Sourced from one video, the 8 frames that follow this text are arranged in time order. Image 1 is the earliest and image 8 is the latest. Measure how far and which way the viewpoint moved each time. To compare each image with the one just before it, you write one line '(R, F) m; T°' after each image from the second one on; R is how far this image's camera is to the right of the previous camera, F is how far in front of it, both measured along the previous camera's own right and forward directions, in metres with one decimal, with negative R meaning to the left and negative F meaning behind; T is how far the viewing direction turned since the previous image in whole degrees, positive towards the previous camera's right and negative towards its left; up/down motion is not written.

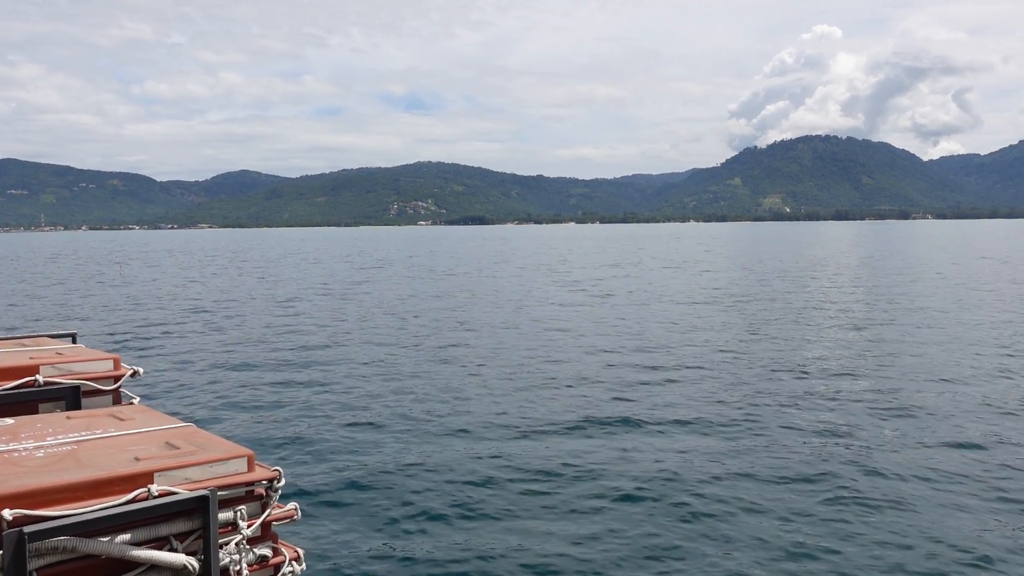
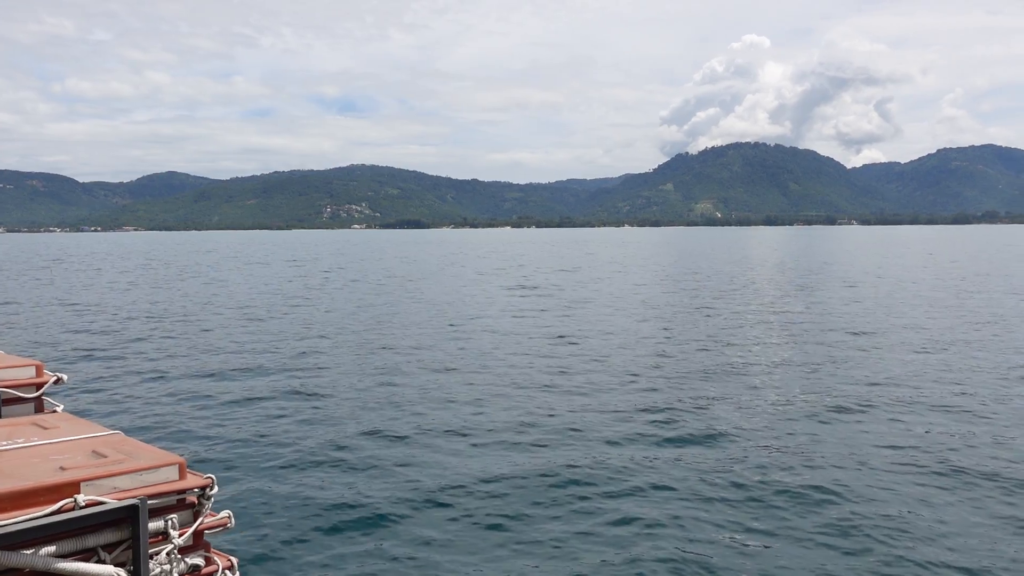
(0.0, 0.0) m; +4°
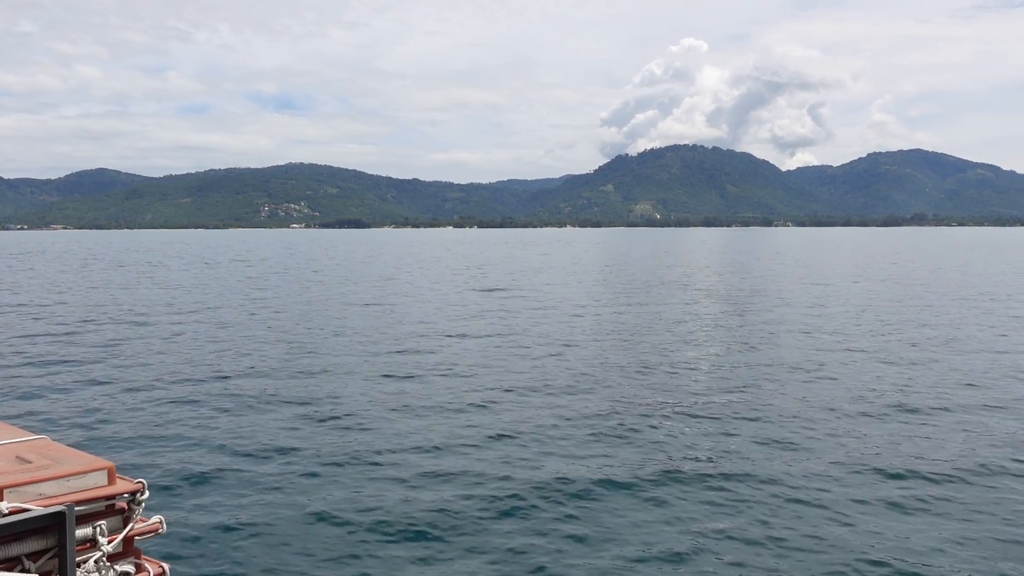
(0.0, 0.0) m; +4°
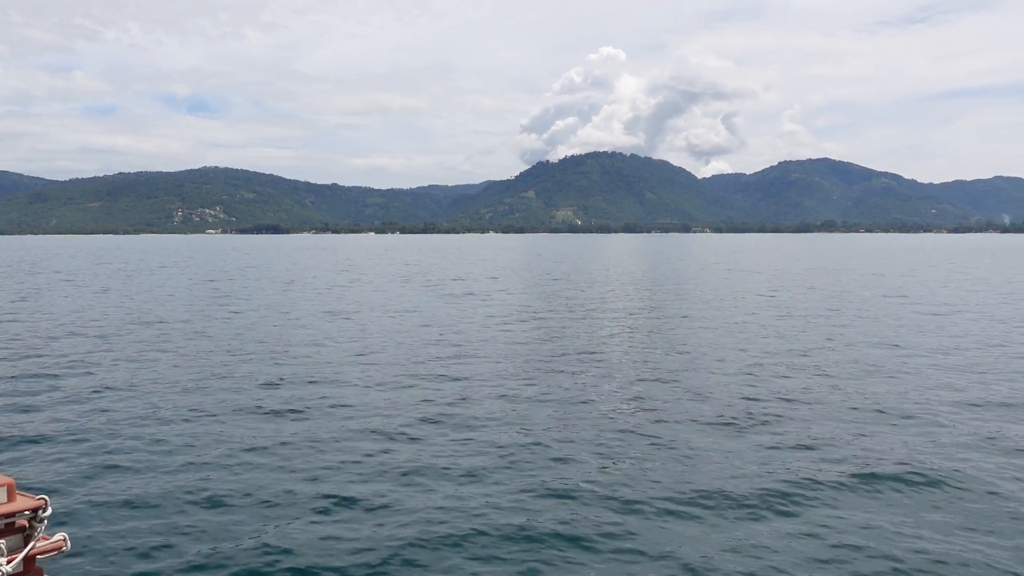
(-6.6, +0.8) m; +5°
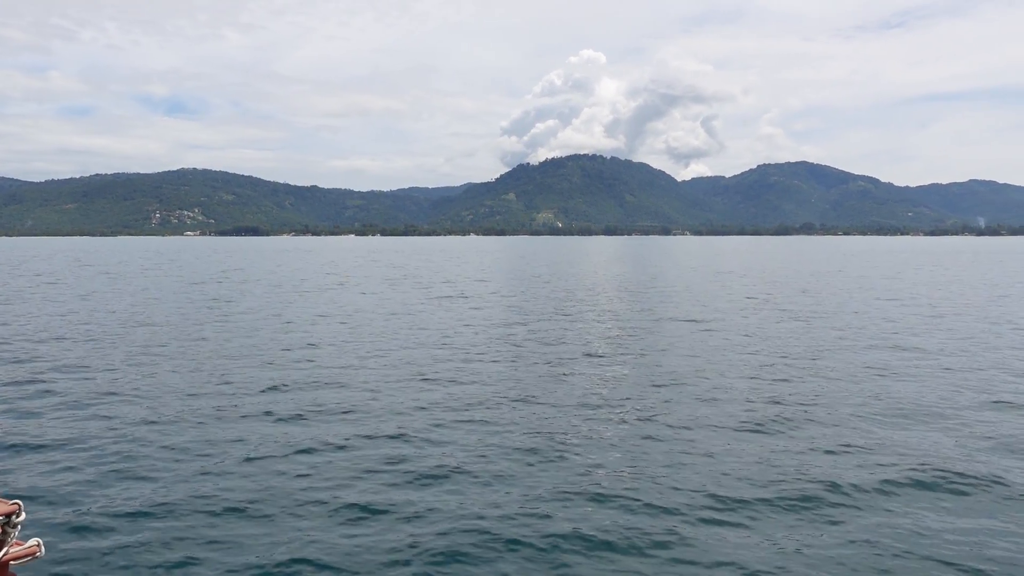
(+0.5, -0.4) m; +1°
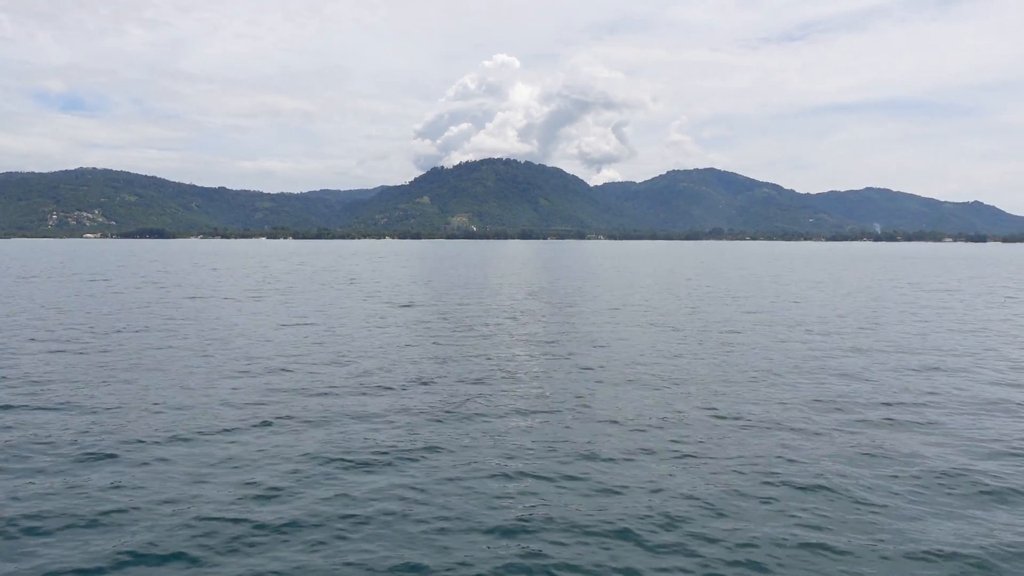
(-9.4, +2.0) m; +5°
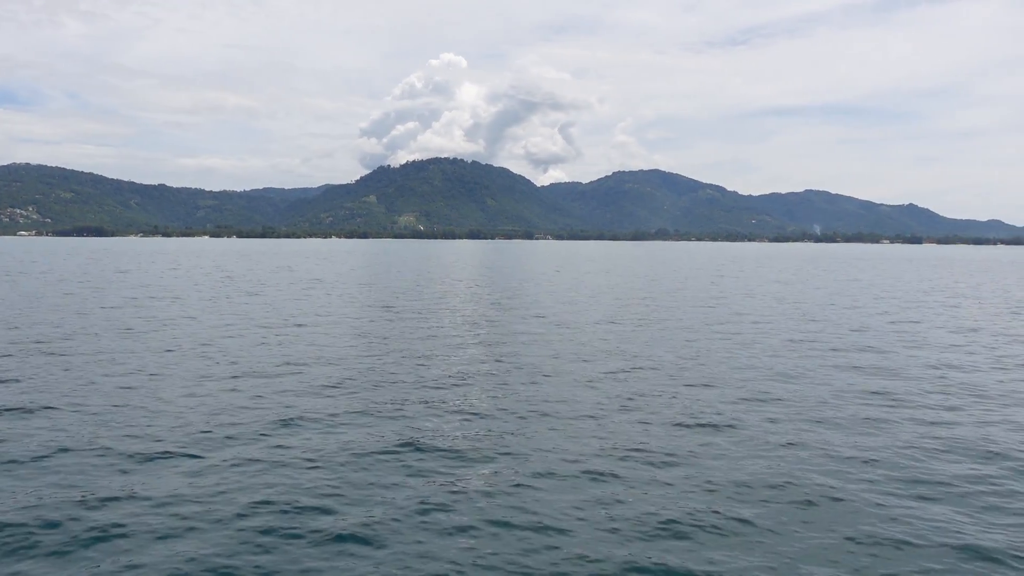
(+6.9, -2.9) m; +3°
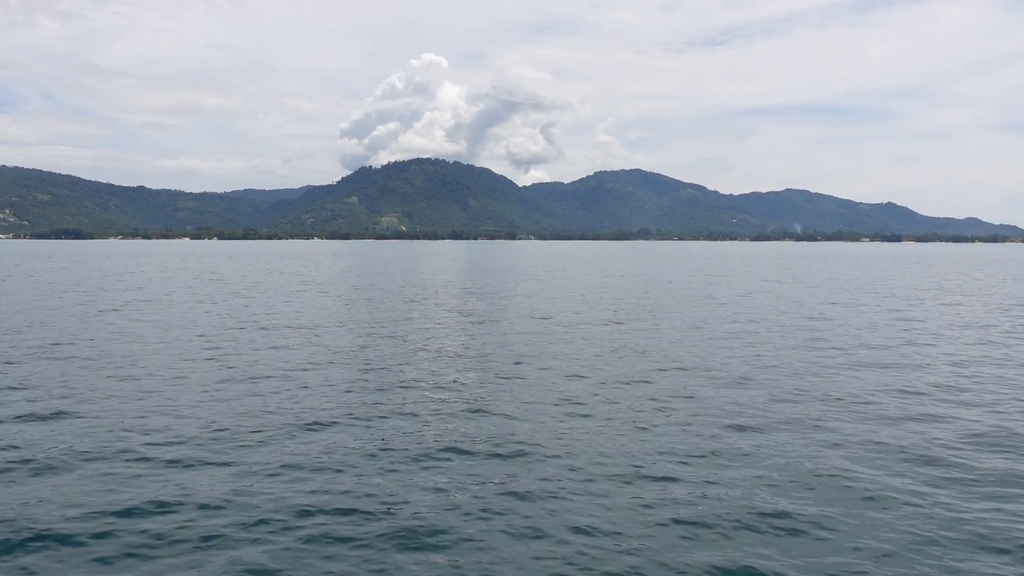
(+2.7, +7.3) m; +1°
